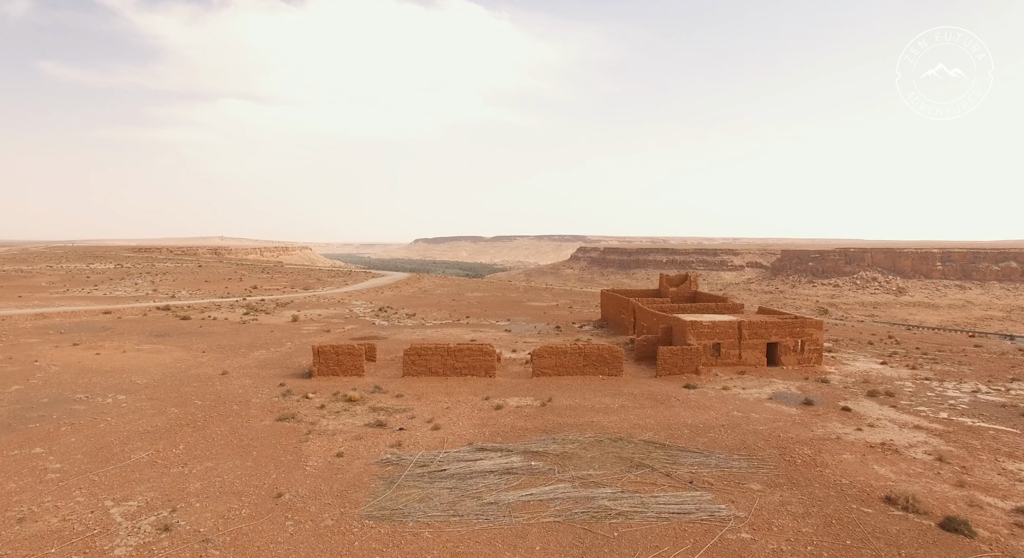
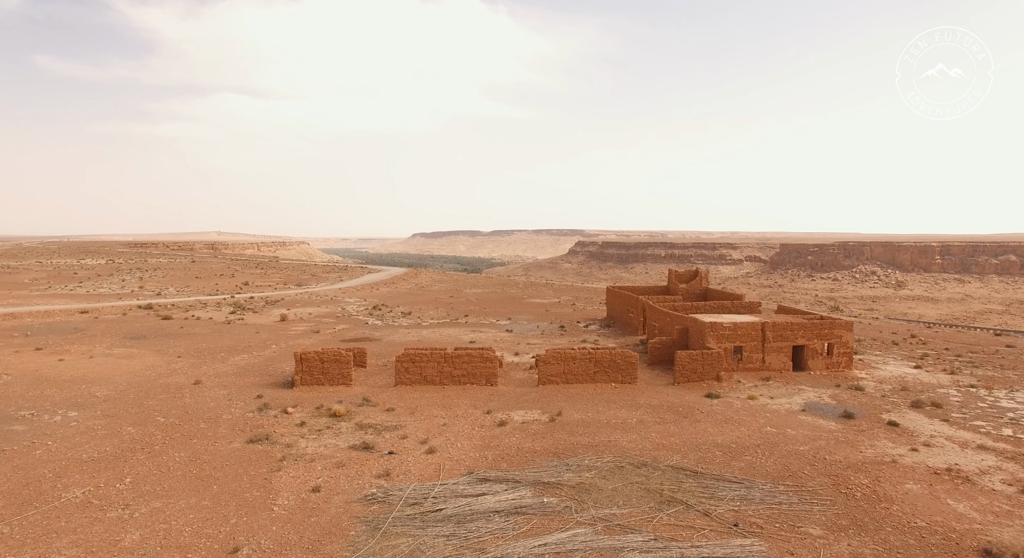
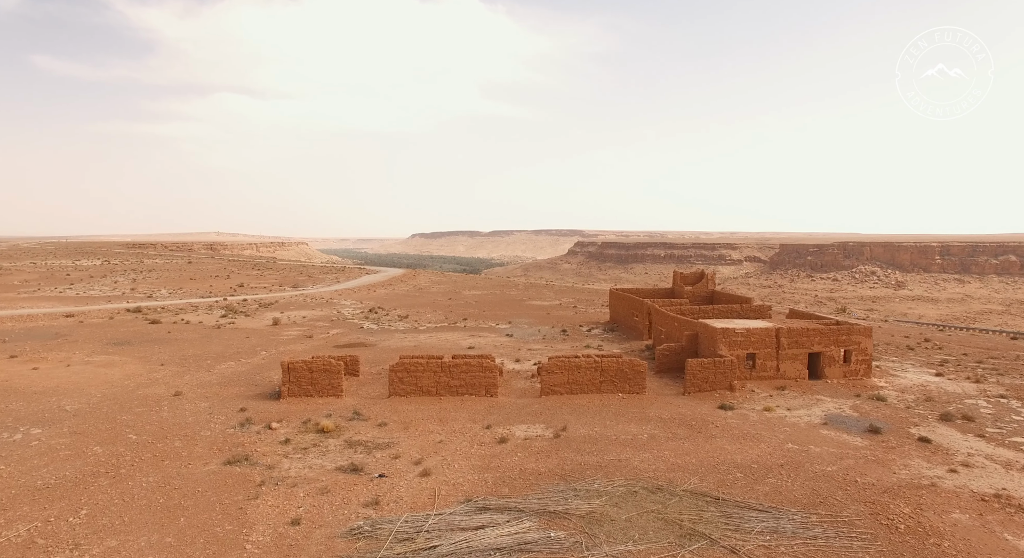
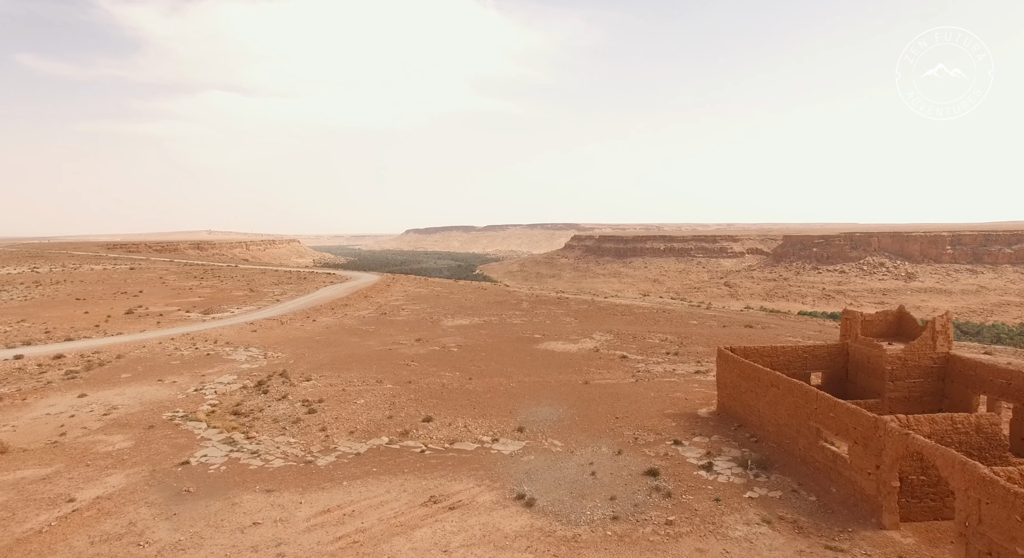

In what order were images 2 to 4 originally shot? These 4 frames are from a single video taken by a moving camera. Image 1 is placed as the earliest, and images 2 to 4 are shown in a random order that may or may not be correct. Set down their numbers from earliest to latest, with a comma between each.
2, 3, 4
